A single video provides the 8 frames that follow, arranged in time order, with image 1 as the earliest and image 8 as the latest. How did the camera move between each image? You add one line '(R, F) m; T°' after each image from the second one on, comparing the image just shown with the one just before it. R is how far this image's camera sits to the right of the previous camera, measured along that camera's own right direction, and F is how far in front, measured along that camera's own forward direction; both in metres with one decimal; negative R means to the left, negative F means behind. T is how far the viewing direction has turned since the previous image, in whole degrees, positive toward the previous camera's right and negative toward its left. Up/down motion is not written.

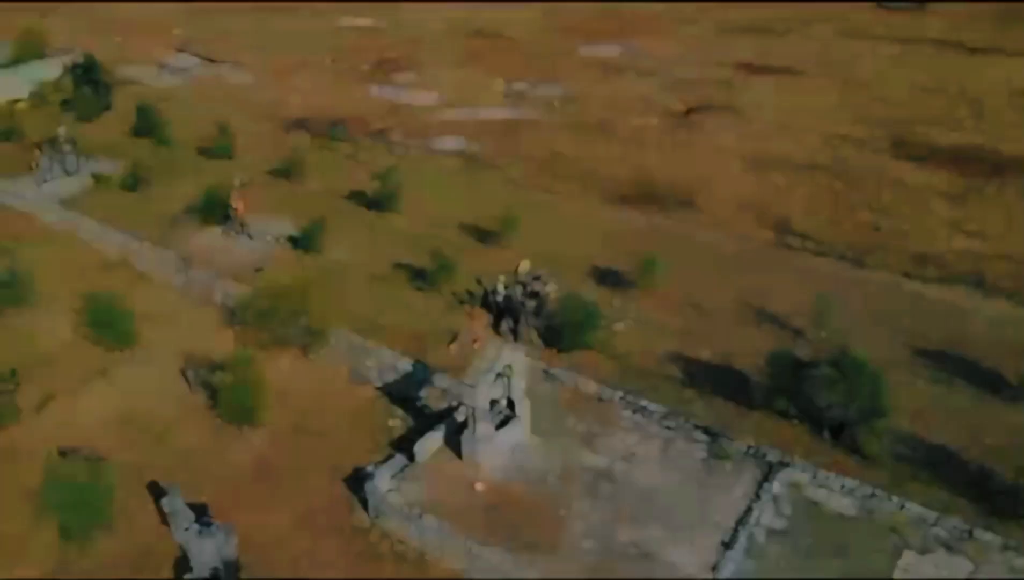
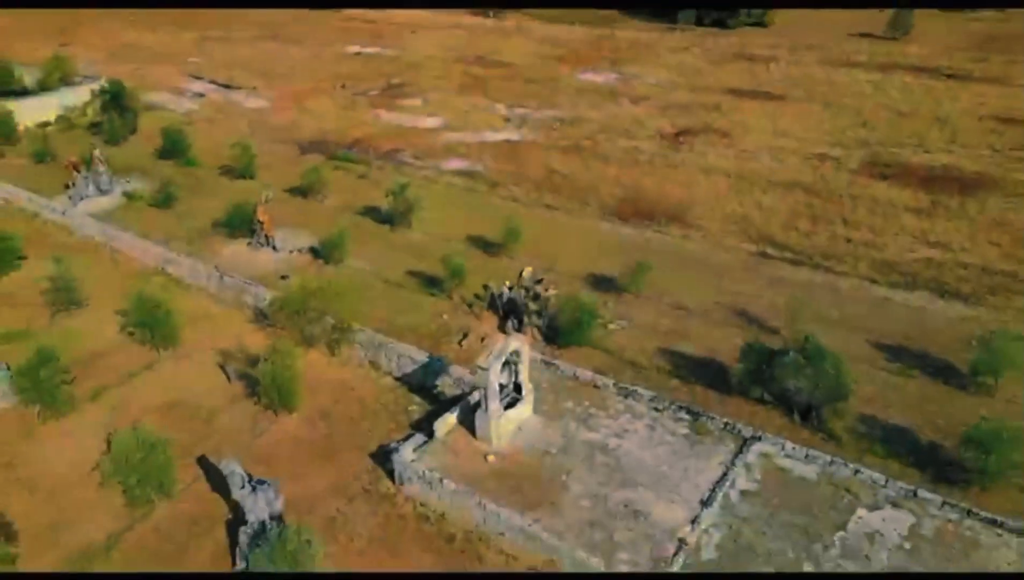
(0.0, -0.8) m; 0°
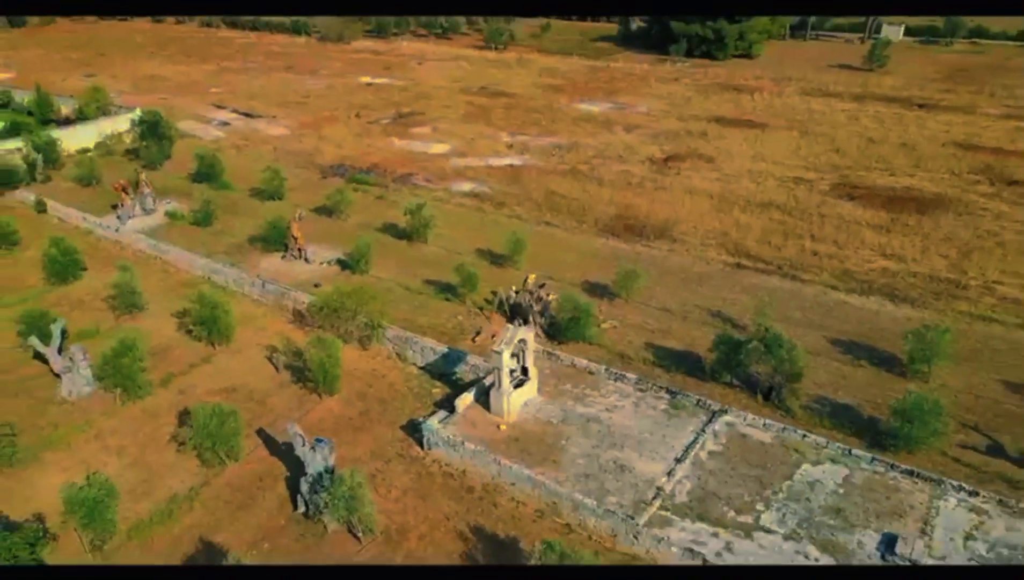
(-0.1, -1.3) m; 0°
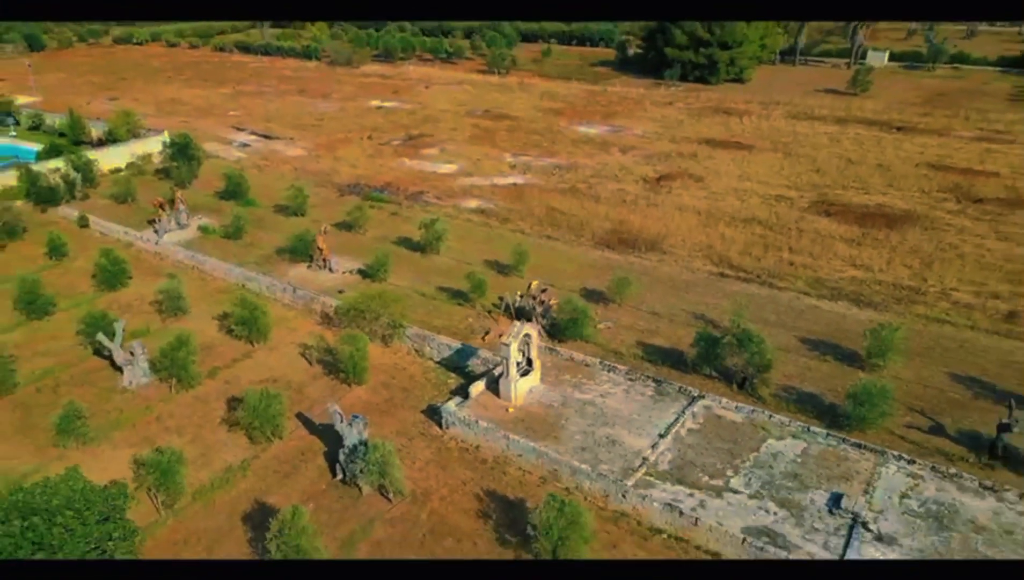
(-0.1, -1.2) m; 0°
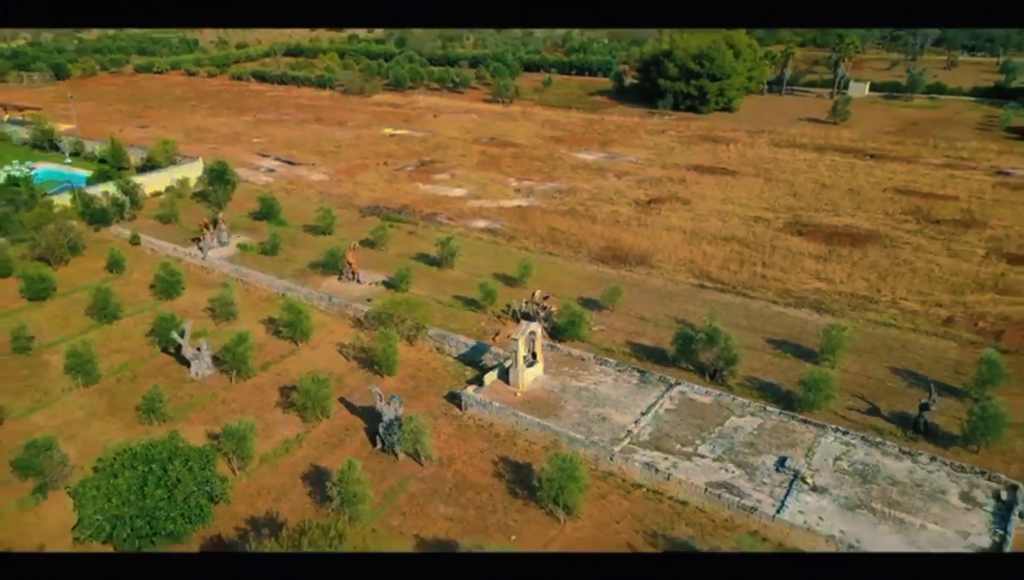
(-0.1, -1.8) m; 0°
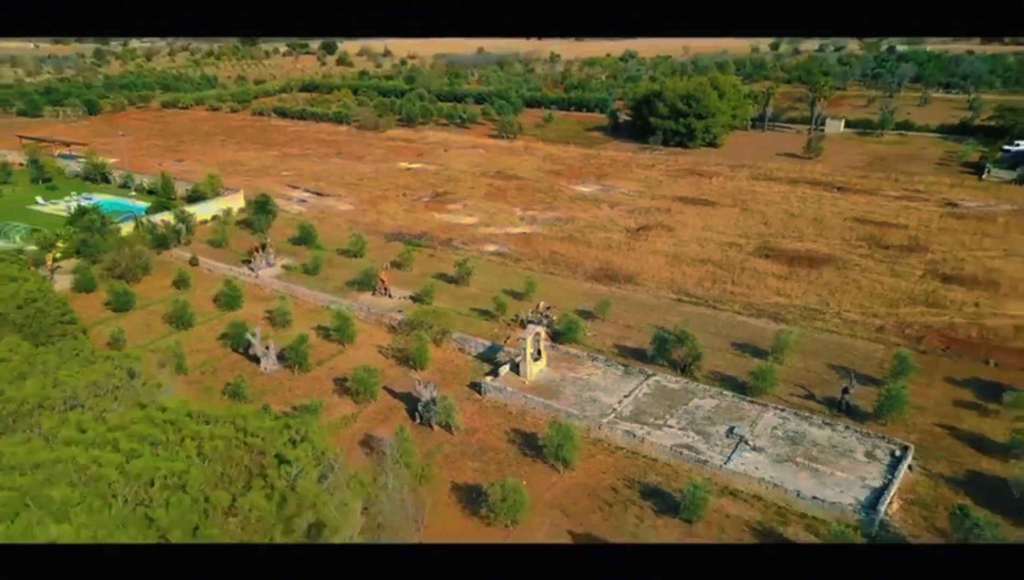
(-0.2, -2.7) m; 0°
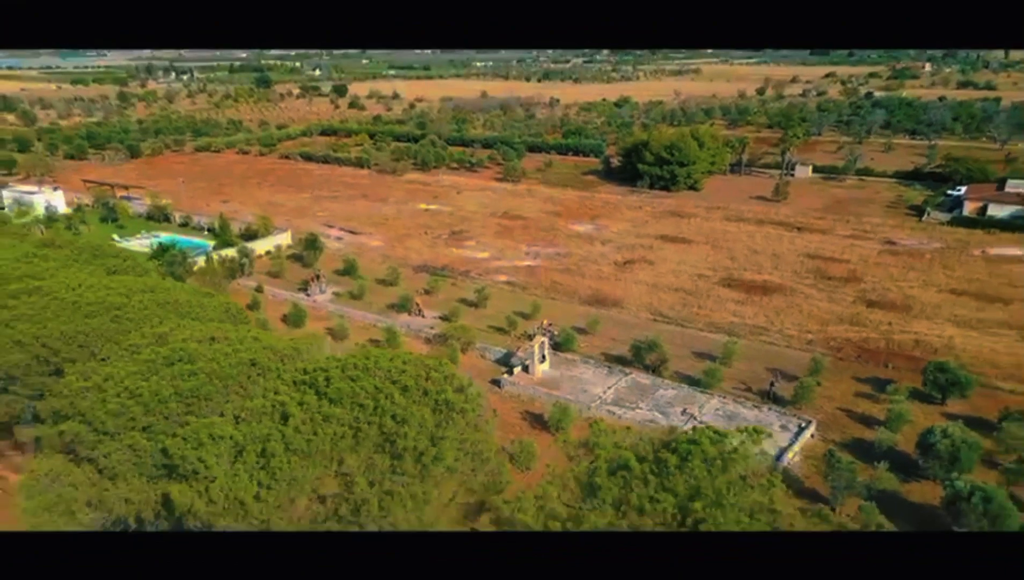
(-0.3, -4.3) m; 0°
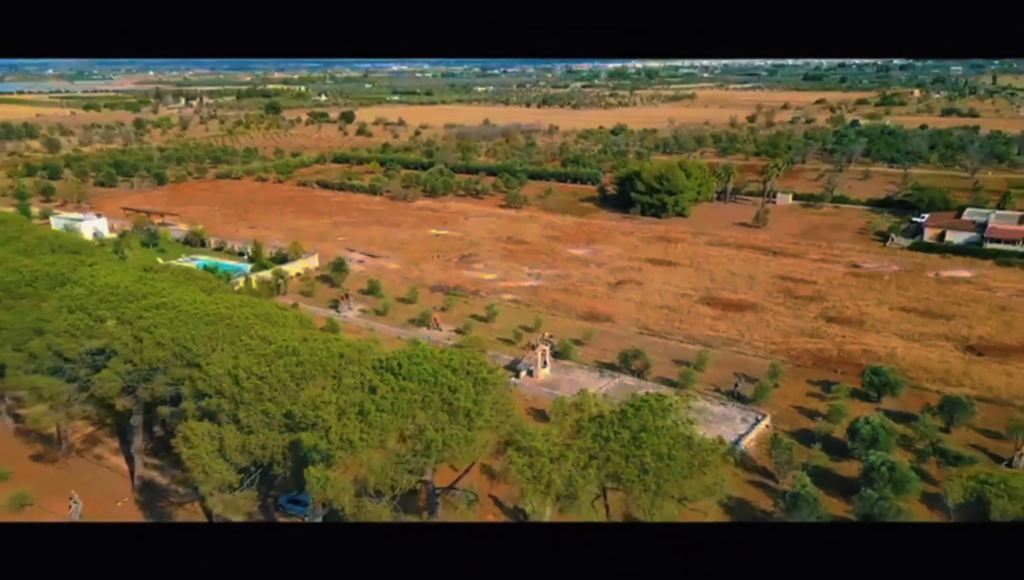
(-0.2, -3.3) m; 0°
